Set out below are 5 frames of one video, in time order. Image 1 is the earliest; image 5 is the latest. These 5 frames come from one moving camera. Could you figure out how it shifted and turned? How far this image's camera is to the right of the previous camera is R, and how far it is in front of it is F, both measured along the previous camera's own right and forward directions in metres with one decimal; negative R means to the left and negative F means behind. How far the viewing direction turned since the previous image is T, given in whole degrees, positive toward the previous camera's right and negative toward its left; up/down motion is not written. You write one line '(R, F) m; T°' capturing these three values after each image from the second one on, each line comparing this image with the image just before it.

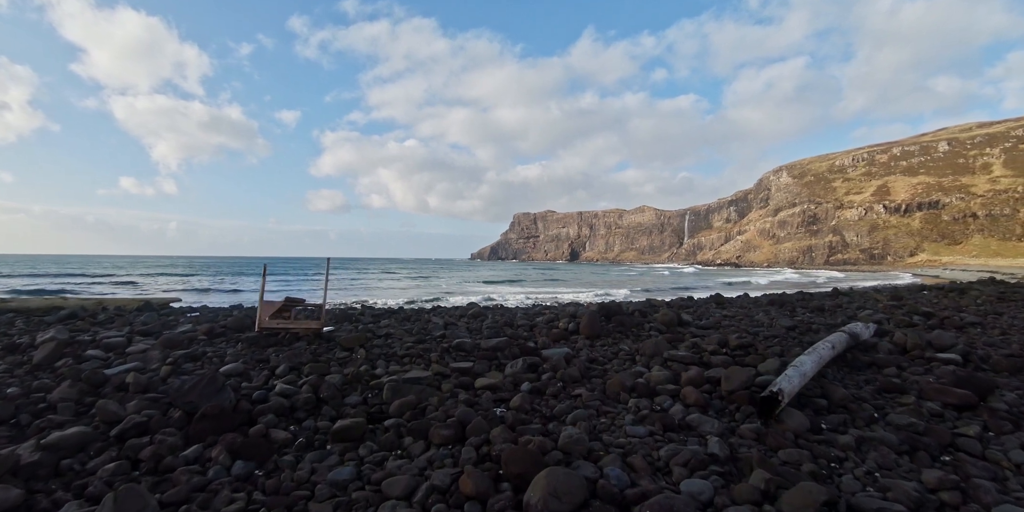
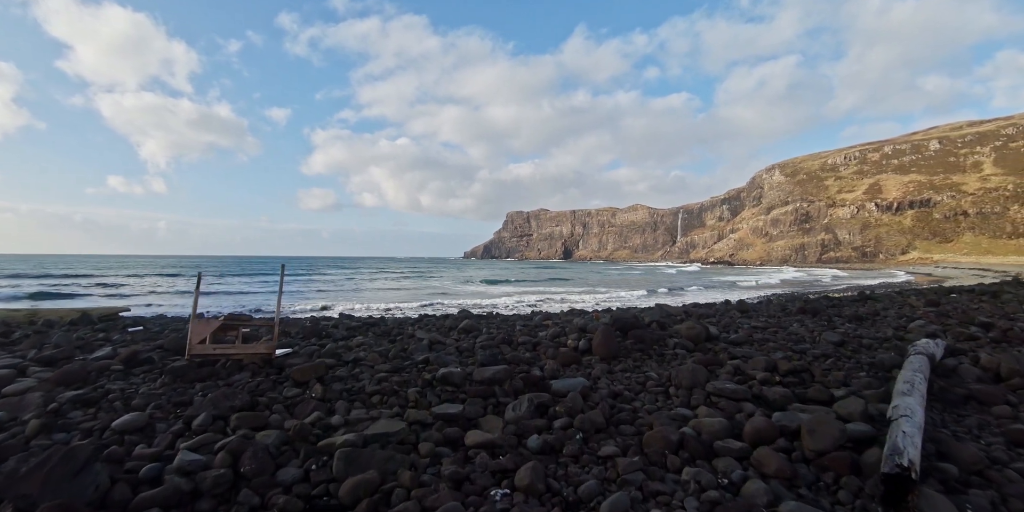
(-0.1, +1.5) m; +1°
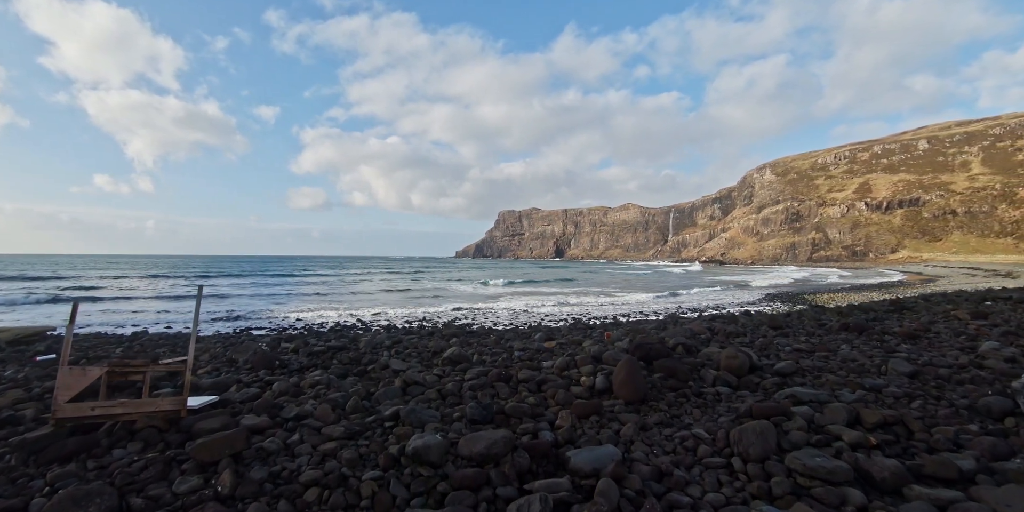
(-0.1, +1.6) m; +1°
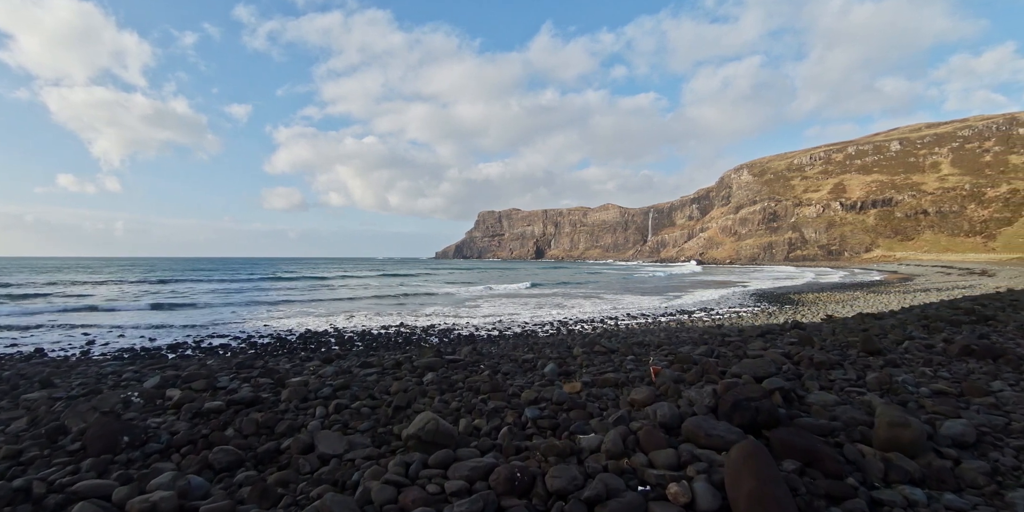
(-0.3, +2.8) m; +2°
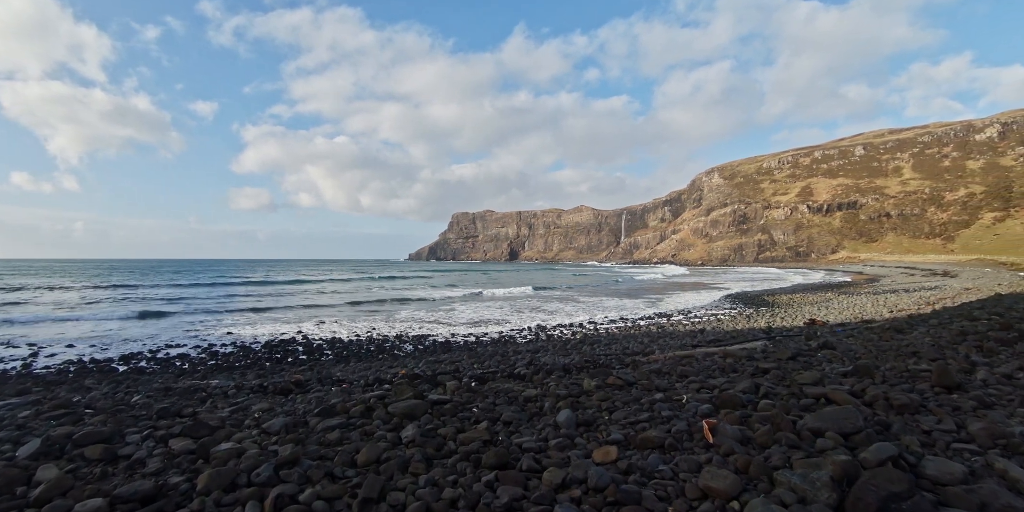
(-0.3, +1.5) m; +3°
